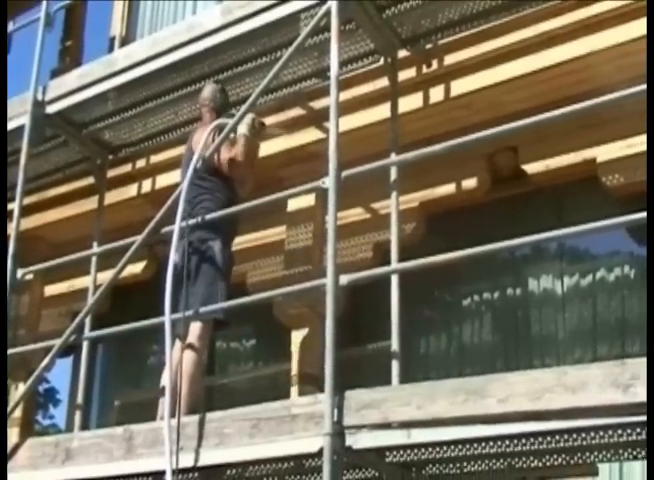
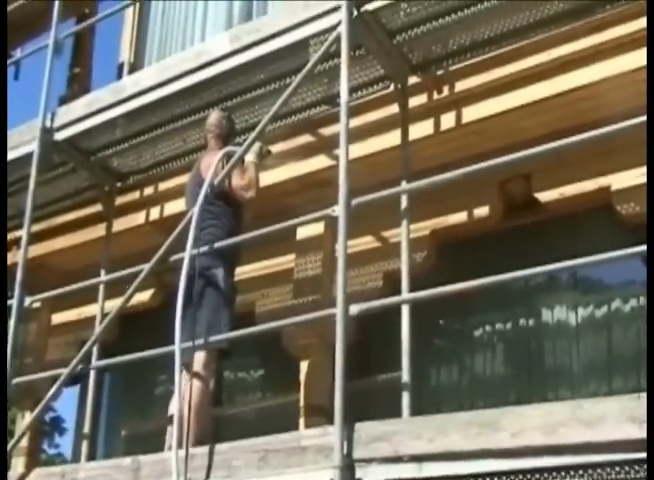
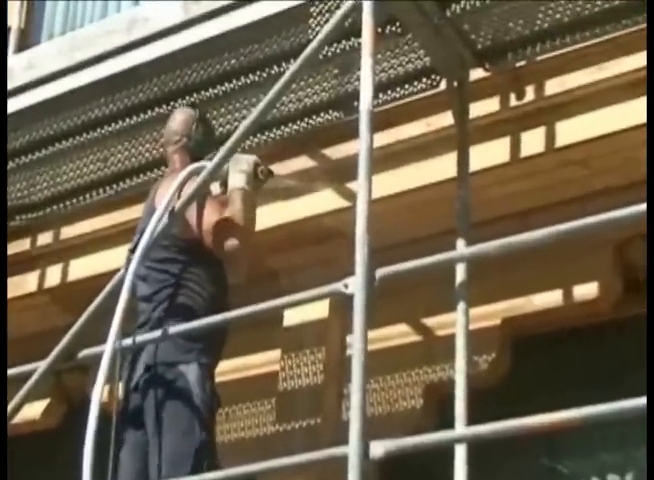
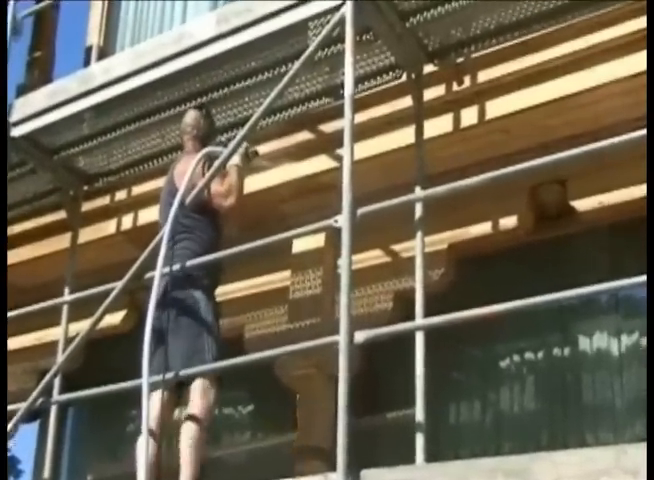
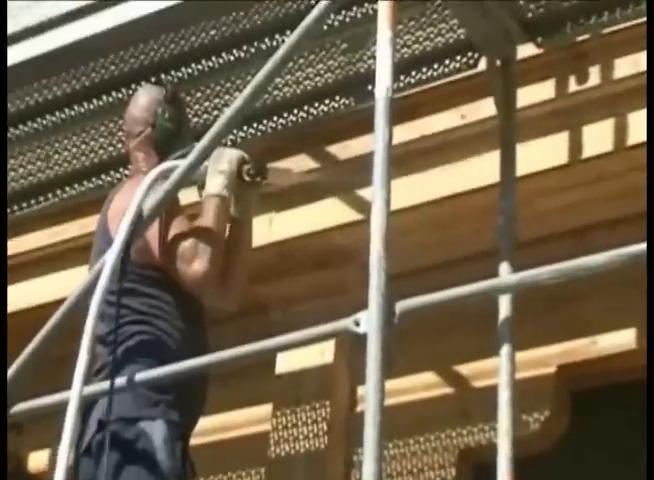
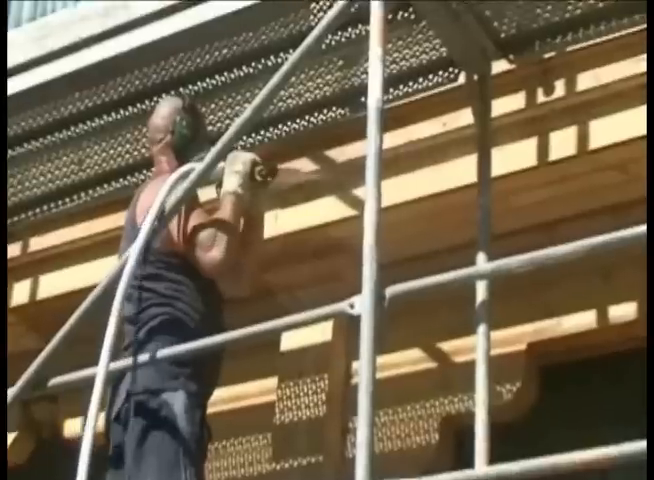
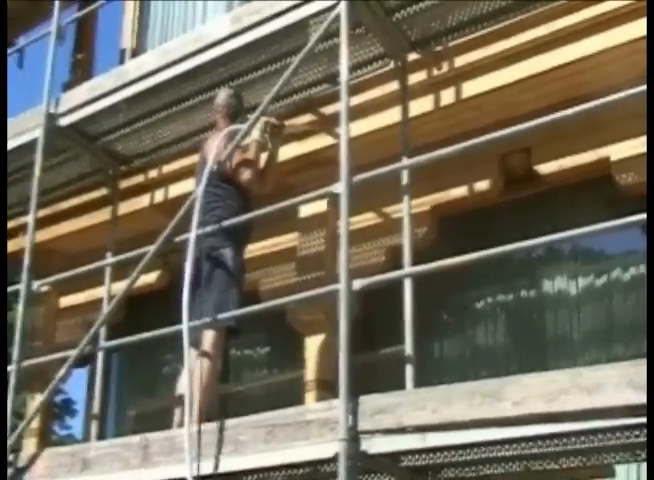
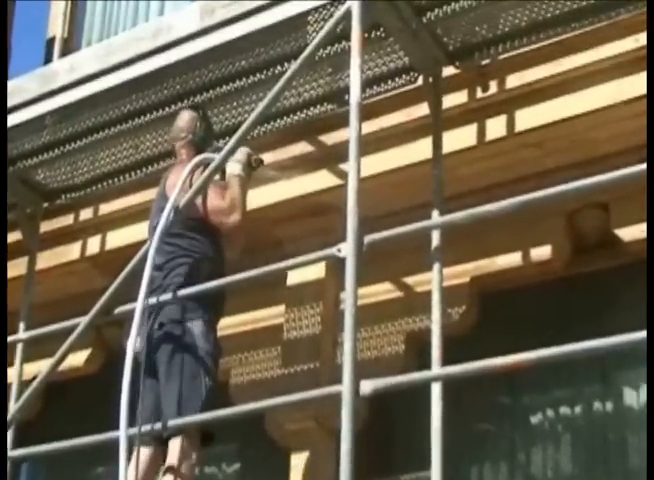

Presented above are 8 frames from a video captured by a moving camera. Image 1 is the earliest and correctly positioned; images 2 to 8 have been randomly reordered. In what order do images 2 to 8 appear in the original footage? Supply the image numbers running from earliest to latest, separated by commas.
7, 2, 4, 8, 3, 6, 5
